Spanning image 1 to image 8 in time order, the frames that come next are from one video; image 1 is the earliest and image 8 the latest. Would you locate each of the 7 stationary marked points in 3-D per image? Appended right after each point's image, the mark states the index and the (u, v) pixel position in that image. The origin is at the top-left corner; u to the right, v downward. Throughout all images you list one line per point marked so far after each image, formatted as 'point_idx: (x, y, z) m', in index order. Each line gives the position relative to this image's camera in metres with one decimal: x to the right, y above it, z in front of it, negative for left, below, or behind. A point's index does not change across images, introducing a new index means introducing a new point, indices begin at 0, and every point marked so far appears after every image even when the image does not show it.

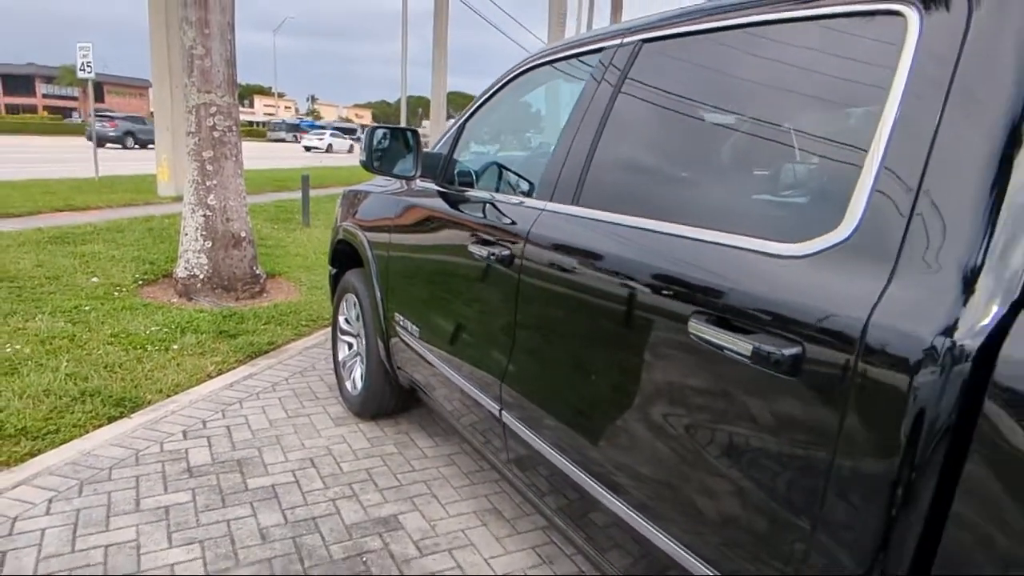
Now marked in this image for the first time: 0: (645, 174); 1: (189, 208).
0: (+0.4, +0.4, +2.0) m
1: (-2.7, +0.7, +5.7) m
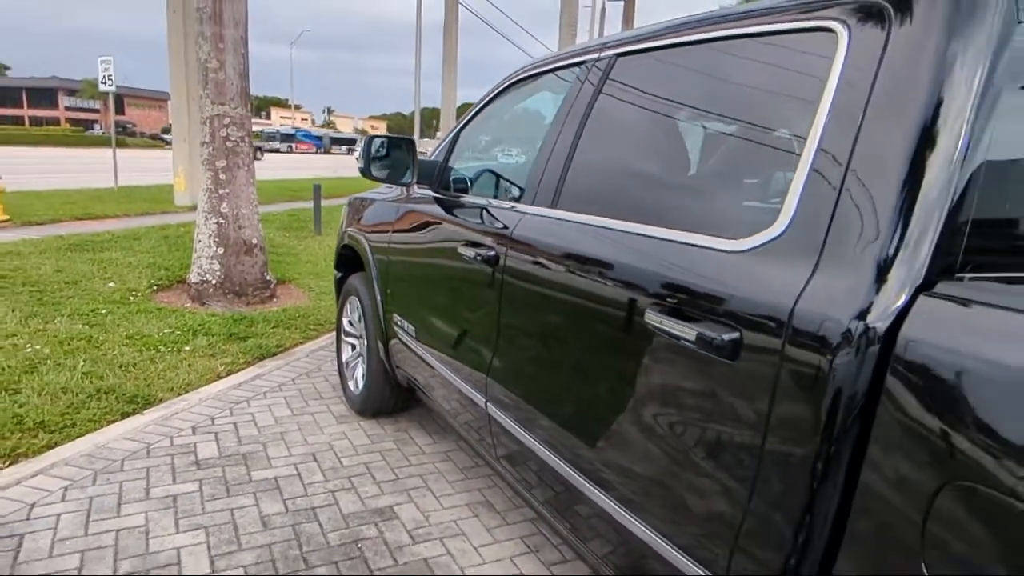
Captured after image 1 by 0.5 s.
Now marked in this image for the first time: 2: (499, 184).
0: (+0.3, +0.4, +2.2) m
1: (-2.6, +0.6, +5.9) m
2: (0.0, +0.4, +2.8) m
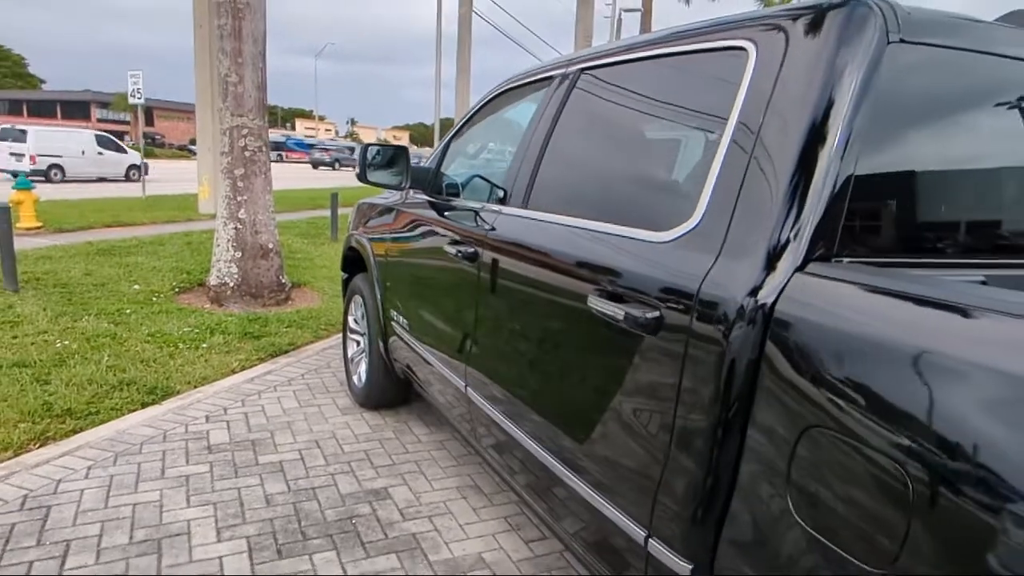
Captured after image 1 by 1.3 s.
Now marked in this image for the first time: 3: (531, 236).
0: (+0.2, +0.4, +2.4) m
1: (-2.6, +0.6, +6.2) m
2: (-0.1, +0.4, +3.1) m
3: (+0.1, +0.2, +2.4) m
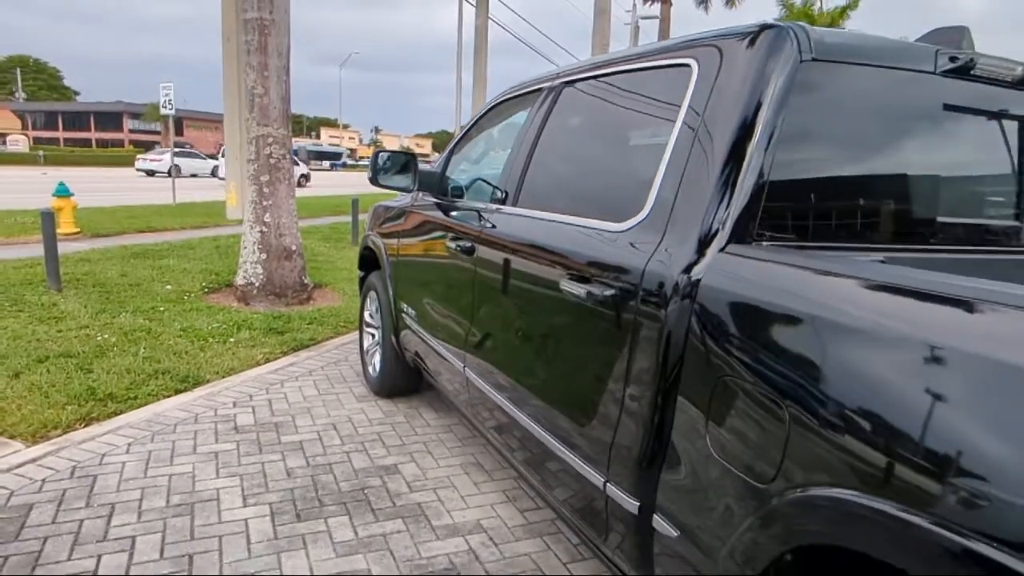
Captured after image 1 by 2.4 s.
0: (+0.2, +0.4, +2.7) m
1: (-2.5, +0.6, +6.6) m
2: (-0.1, +0.5, +3.4) m
3: (+0.1, +0.2, +2.7) m
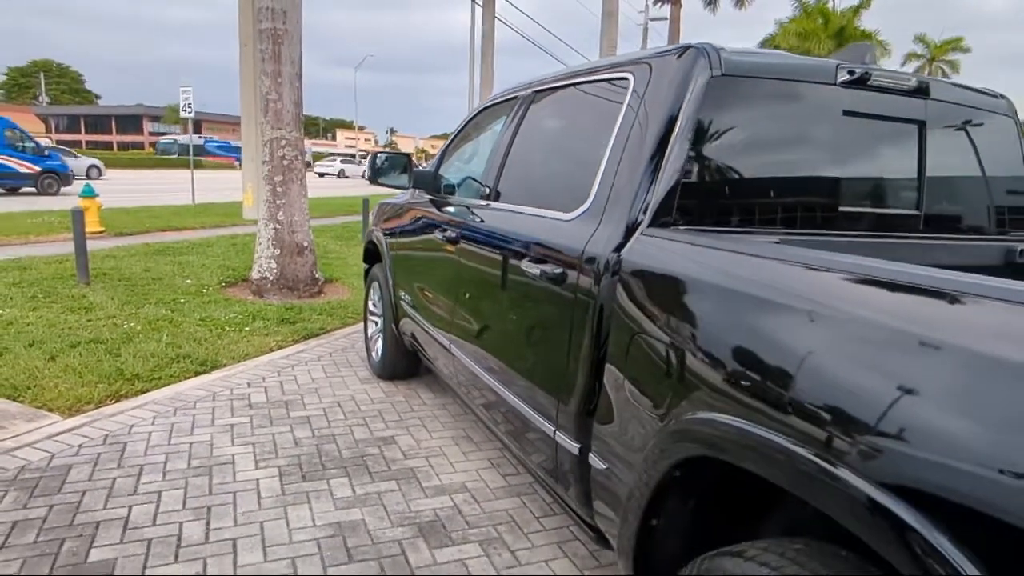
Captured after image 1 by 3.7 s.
0: (+0.1, +0.5, +3.0) m
1: (-2.5, +0.7, +7.0) m
2: (-0.2, +0.5, +3.7) m
3: (0.0, +0.3, +3.0) m
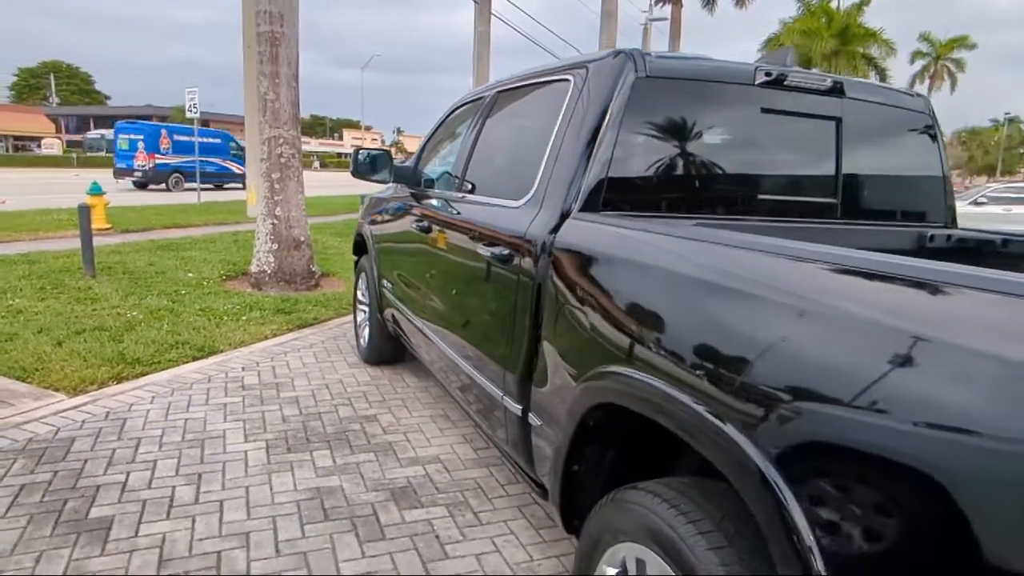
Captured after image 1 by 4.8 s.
0: (-0.1, +0.6, +3.3) m
1: (-2.6, +0.7, +7.3) m
2: (-0.4, +0.6, +4.0) m
3: (-0.2, +0.4, +3.3) m
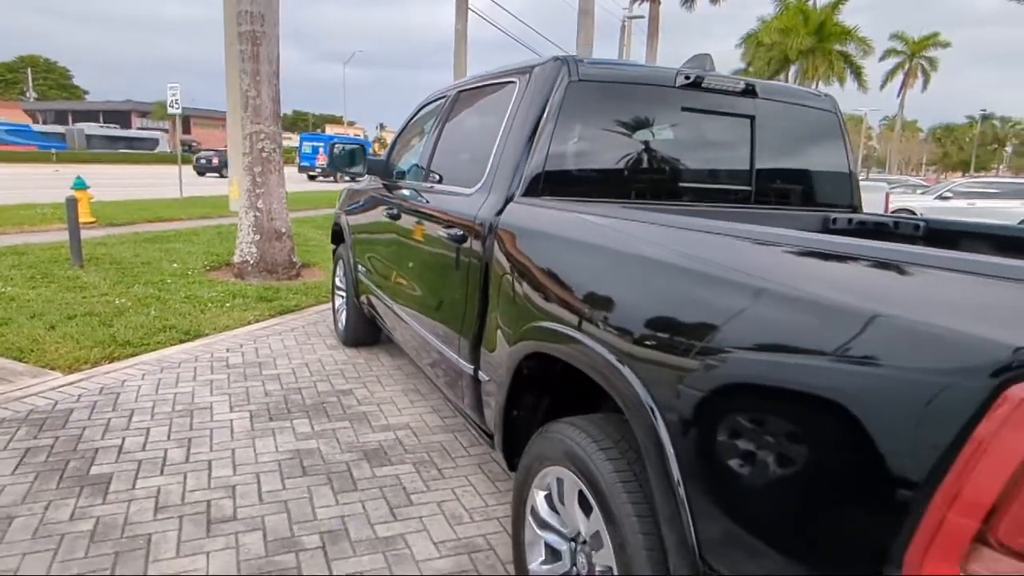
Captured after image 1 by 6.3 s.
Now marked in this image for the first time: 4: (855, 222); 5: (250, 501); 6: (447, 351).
0: (-0.3, +0.7, +3.6) m
1: (-2.9, +0.8, +7.5) m
2: (-0.6, +0.7, +4.3) m
3: (-0.4, +0.5, +3.7) m
4: (+1.5, +0.3, +3.1) m
5: (-1.1, -0.9, +3.0) m
6: (-0.4, -0.3, +3.7) m
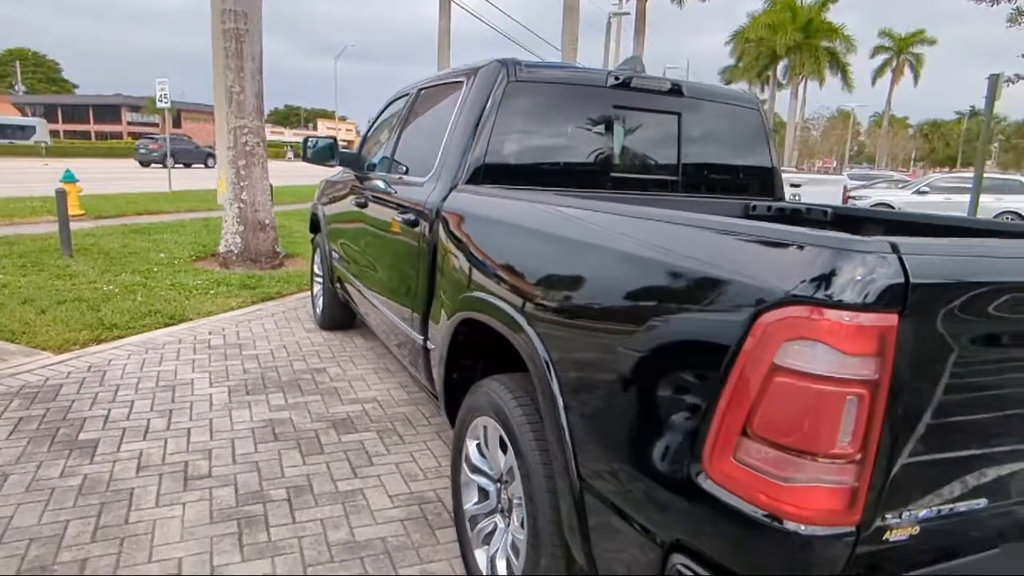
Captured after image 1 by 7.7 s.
0: (-0.5, +0.8, +3.9) m
1: (-3.2, +1.0, +7.8) m
2: (-0.8, +0.8, +4.6) m
3: (-0.7, +0.6, +4.0) m
4: (+1.3, +0.4, +3.4) m
5: (-1.4, -0.8, +3.3) m
6: (-0.6, -0.2, +4.1) m
